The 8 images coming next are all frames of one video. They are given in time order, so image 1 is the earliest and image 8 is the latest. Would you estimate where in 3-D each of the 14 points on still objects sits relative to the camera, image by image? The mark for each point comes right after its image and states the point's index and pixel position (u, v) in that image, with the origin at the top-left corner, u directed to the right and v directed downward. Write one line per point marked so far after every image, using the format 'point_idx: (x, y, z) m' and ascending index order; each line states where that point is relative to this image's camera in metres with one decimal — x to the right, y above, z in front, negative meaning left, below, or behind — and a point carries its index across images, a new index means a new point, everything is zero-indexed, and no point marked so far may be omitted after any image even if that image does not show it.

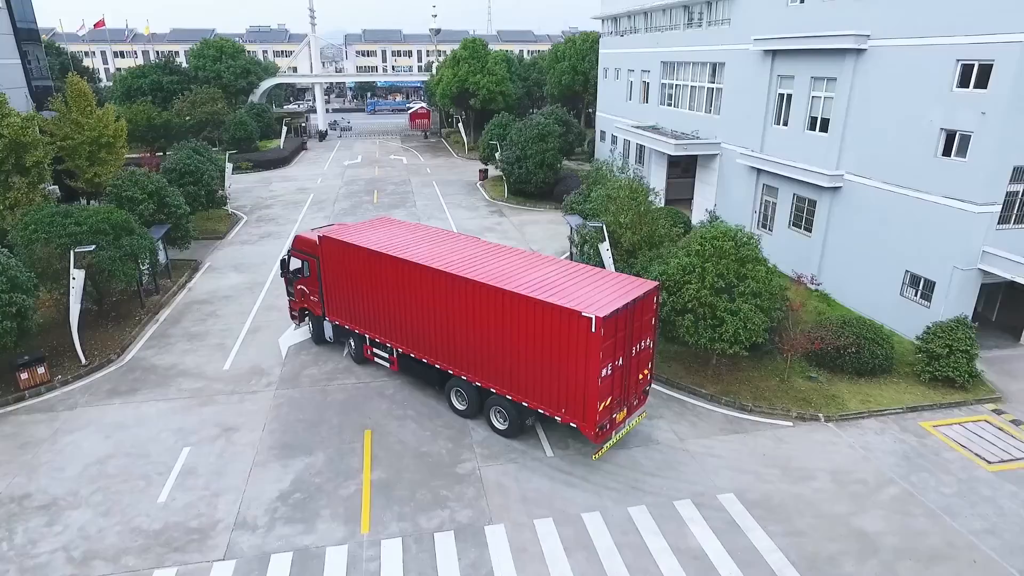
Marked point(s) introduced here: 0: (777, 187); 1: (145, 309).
0: (+8.0, +3.0, +18.6) m
1: (-9.6, -0.6, +16.2) m
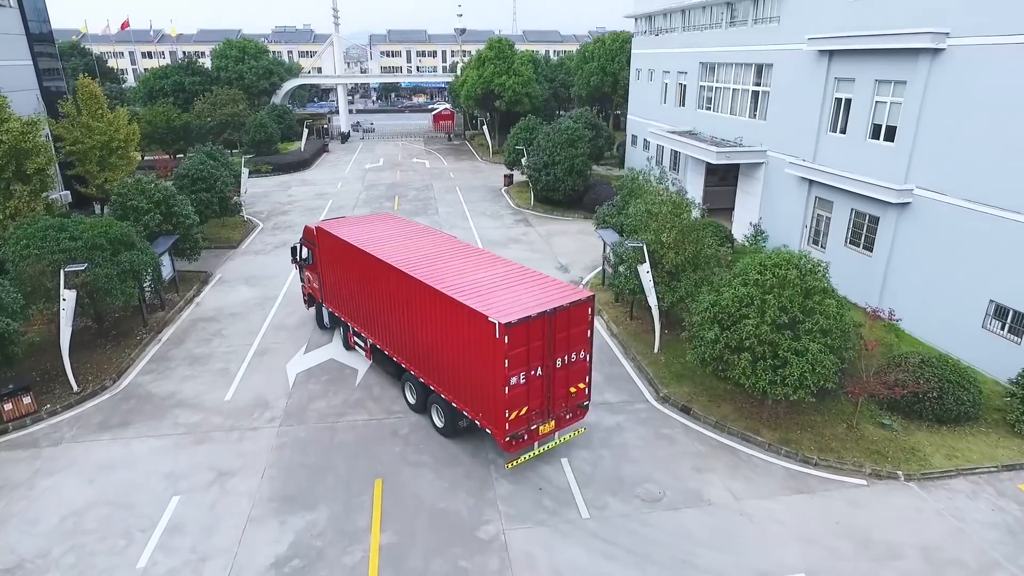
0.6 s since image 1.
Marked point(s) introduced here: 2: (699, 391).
0: (+8.7, +2.4, +16.9) m
1: (-9.0, -1.0, +15.2) m
2: (+3.7, -2.1, +12.2) m
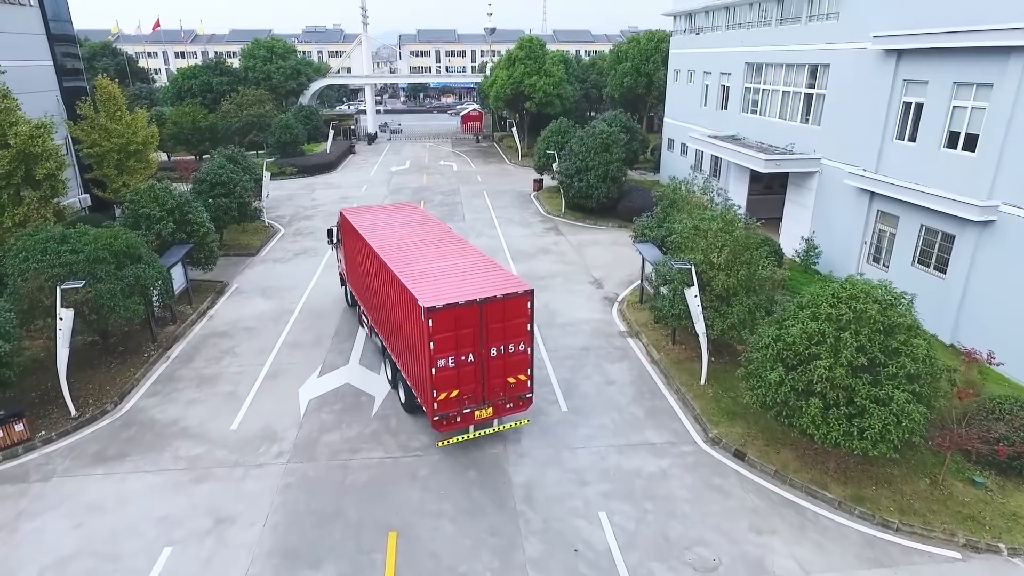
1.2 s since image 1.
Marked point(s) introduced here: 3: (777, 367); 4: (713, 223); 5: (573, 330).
0: (+9.6, +1.8, +15.4) m
1: (-8.3, -1.3, +14.3) m
2: (+4.2, -2.6, +10.8) m
3: (+3.9, -1.2, +9.2) m
4: (+4.1, +1.3, +12.7) m
5: (+1.5, -1.1, +15.4) m
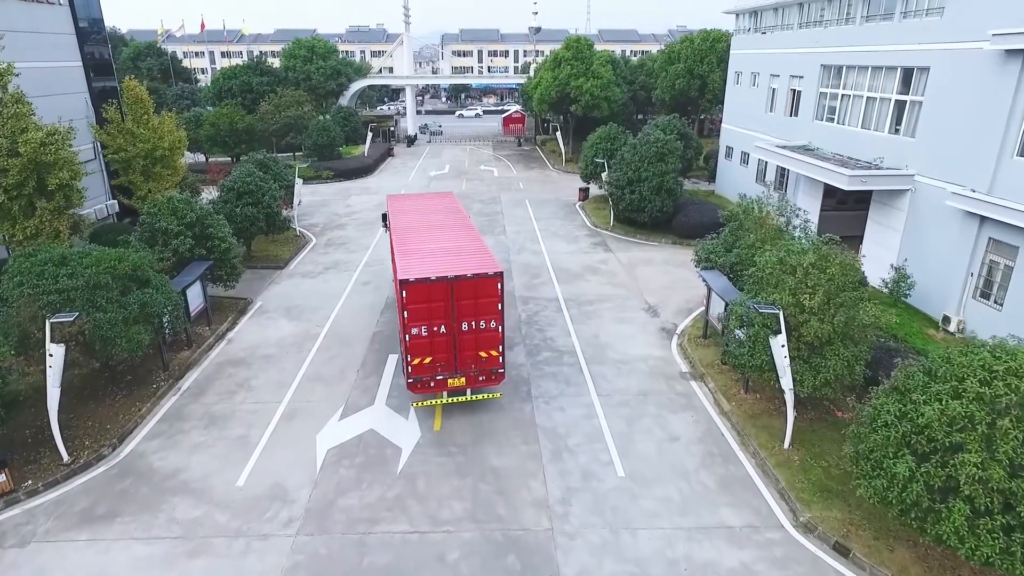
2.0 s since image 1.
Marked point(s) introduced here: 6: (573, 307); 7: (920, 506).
0: (+10.6, +0.9, +13.0) m
1: (-7.3, -1.8, +13.1) m
2: (+4.9, -3.3, +8.8) m
3: (+4.6, -2.0, +7.2) m
4: (+5.0, +0.6, +10.7) m
5: (+2.5, -1.8, +13.6) m
6: (+1.7, -0.5, +16.9) m
7: (+4.6, -2.5, +7.0) m
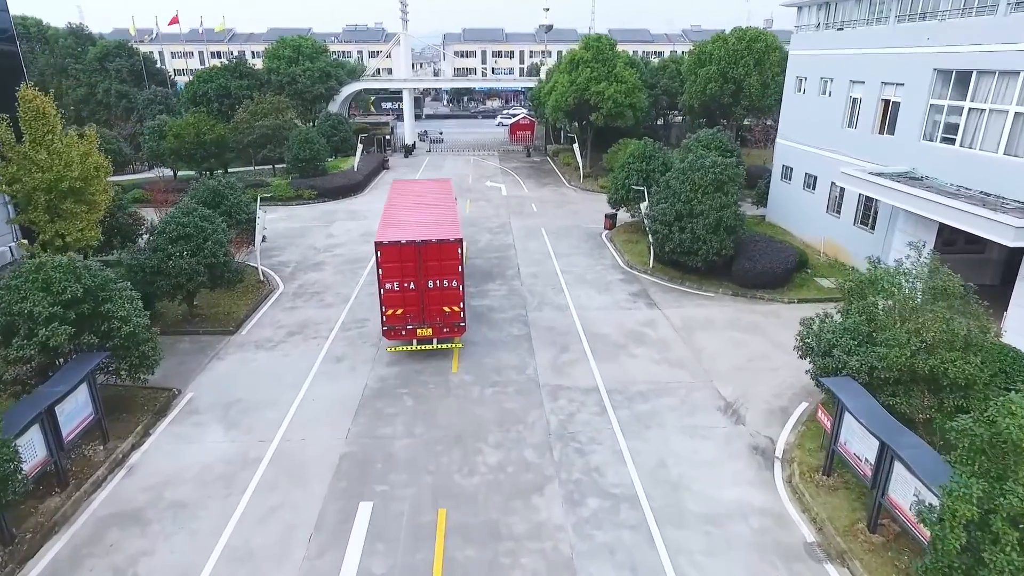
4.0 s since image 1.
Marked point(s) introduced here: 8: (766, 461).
0: (+11.1, -0.9, +8.3) m
1: (-6.8, -3.5, +8.4) m
2: (+5.4, -5.1, +4.1) m
3: (+5.0, -3.7, +2.5) m
4: (+5.5, -1.2, +6.0) m
5: (+3.0, -3.6, +8.8) m
6: (+2.1, -2.3, +12.2) m
7: (+5.1, -4.2, +2.3) m
8: (+4.3, -2.9, +10.5) m
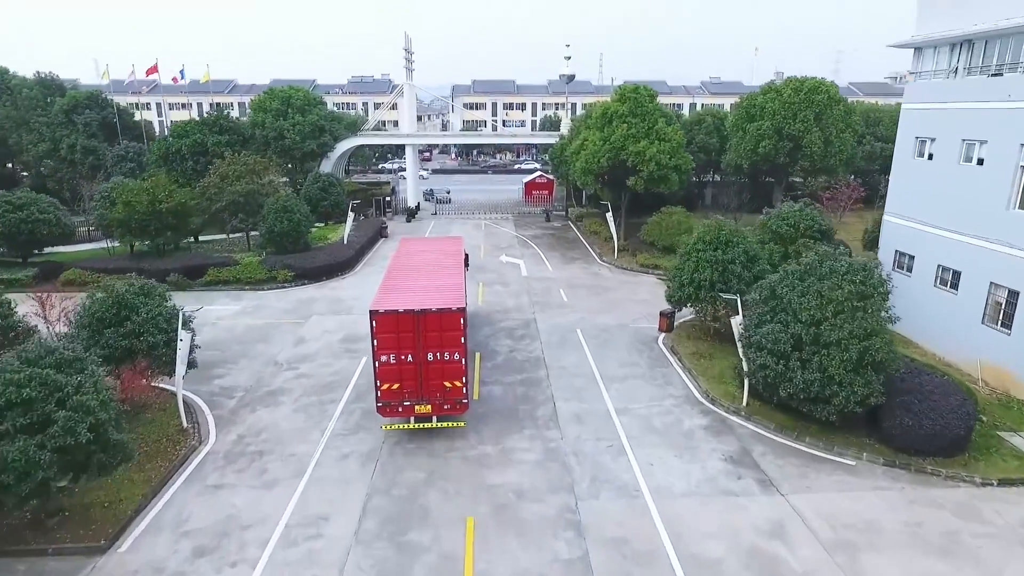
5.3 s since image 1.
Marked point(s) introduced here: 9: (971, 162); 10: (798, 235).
0: (+11.7, -3.3, +2.2) m
1: (-6.2, -5.9, +2.3) m
2: (+6.0, -7.2, -2.2) m
3: (+5.6, -5.7, -3.7) m
4: (+6.1, -3.5, -0.1) m
5: (+3.6, -6.0, +2.6) m
6: (+2.8, -5.0, +6.1) m
7: (+5.7, -6.2, -4.0) m
8: (+5.0, -5.5, +4.3) m
9: (+11.2, +3.1, +15.2) m
10: (+8.4, +1.6, +18.3) m
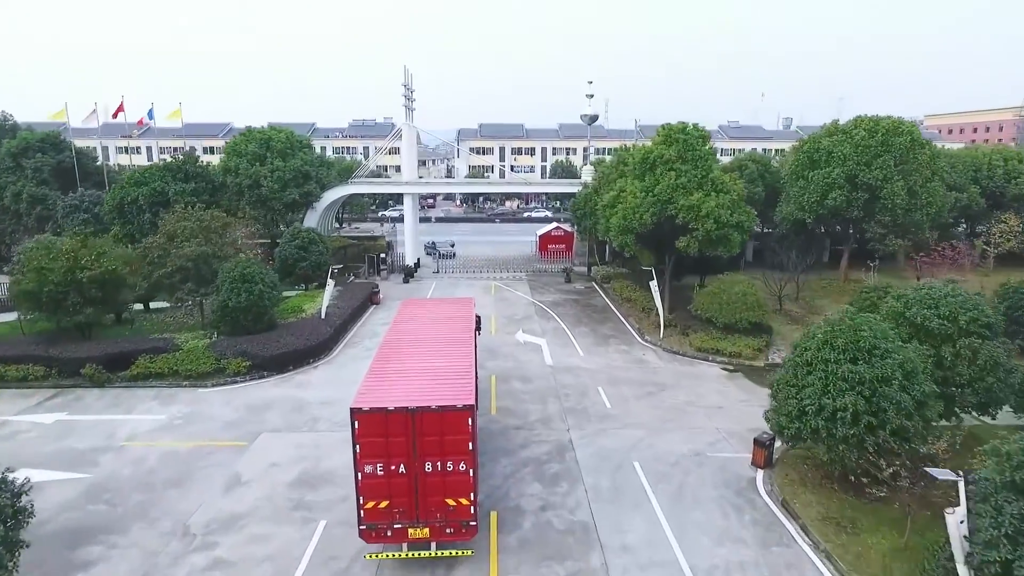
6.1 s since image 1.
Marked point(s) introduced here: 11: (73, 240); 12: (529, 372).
0: (+12.3, -4.7, -3.8) m
1: (-5.7, -7.2, -3.8) m
2: (+6.5, -8.2, -8.5) m
3: (+6.1, -6.6, -9.8) m
4: (+6.6, -4.6, -6.1) m
5: (+4.1, -7.3, -3.5) m
6: (+3.4, -6.6, 0.0) m
7: (+6.1, -7.1, -10.1) m
8: (+5.5, -7.0, -1.8) m
9: (+11.8, +0.9, +9.6) m
10: (+9.1, -0.9, +12.6) m
11: (-14.0, +1.6, +19.8) m
12: (+0.6, -2.5, +19.0) m
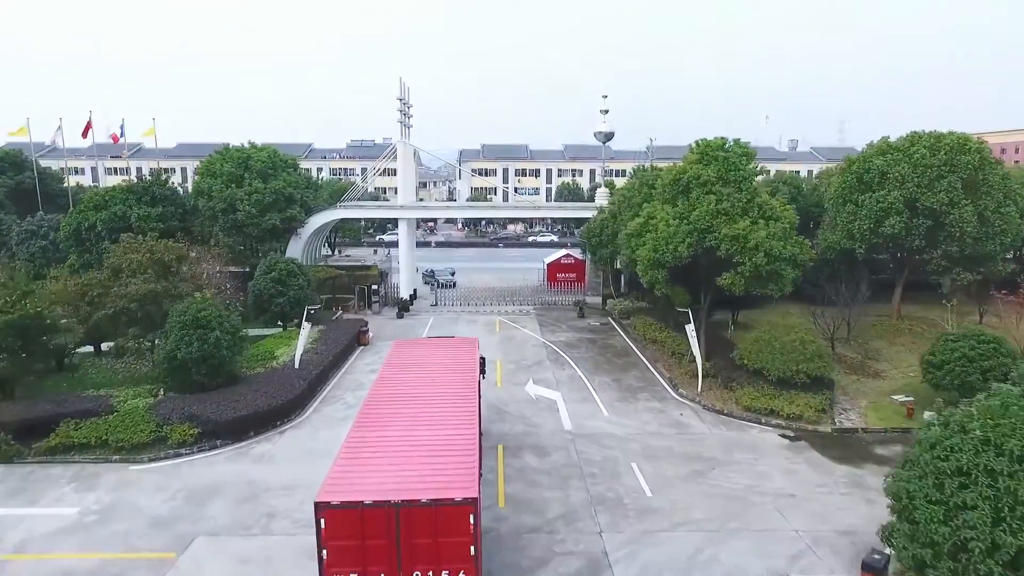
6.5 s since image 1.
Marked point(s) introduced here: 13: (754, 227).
0: (+12.5, -5.1, -7.5) m
1: (-5.5, -7.6, -7.5) m
2: (+6.7, -8.5, -12.3) m
3: (+6.3, -6.8, -13.6) m
4: (+6.8, -5.0, -9.7) m
5: (+4.4, -7.8, -7.3) m
6: (+3.6, -7.1, -3.7) m
7: (+6.4, -7.3, -13.9) m
8: (+5.7, -7.5, -5.5) m
9: (+12.1, 0.0, +6.1) m
10: (+9.3, -1.9, +9.0) m
11: (-13.7, +0.4, +16.4) m
12: (+0.9, -3.7, +15.4) m
13: (+6.8, +1.8, +17.6) m
